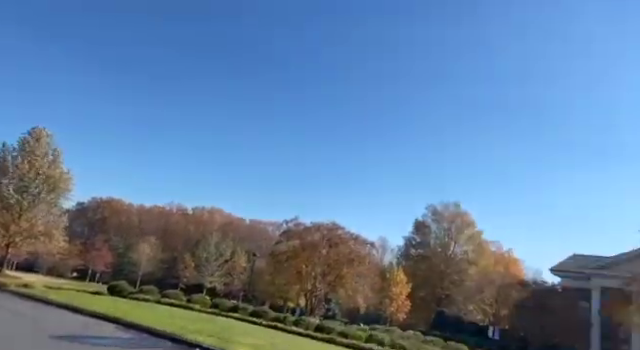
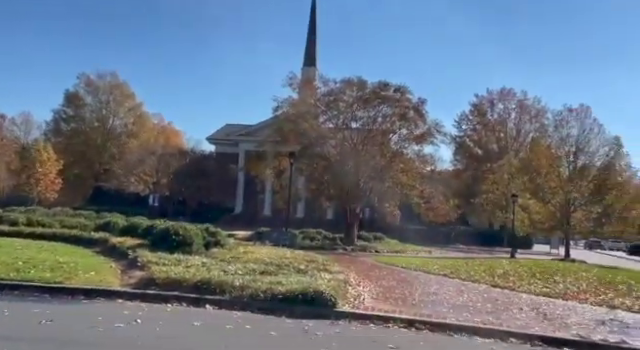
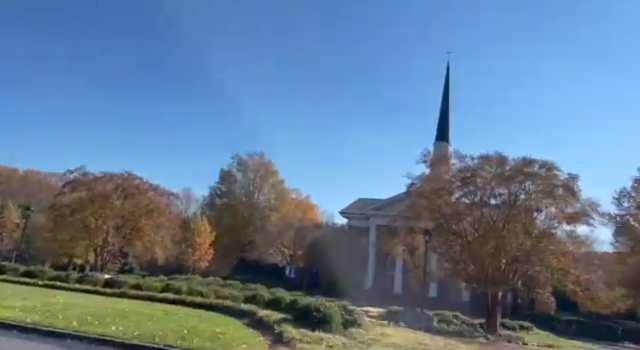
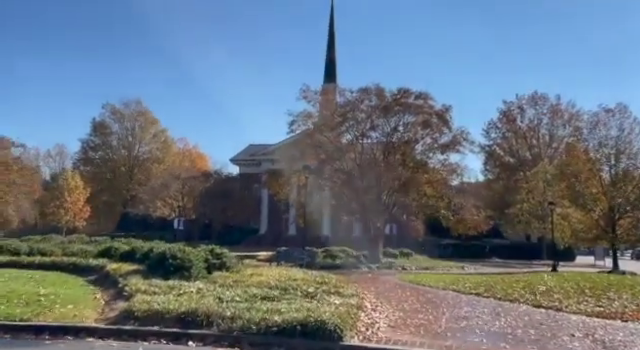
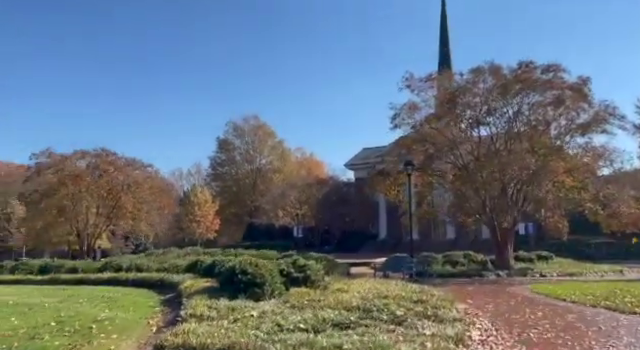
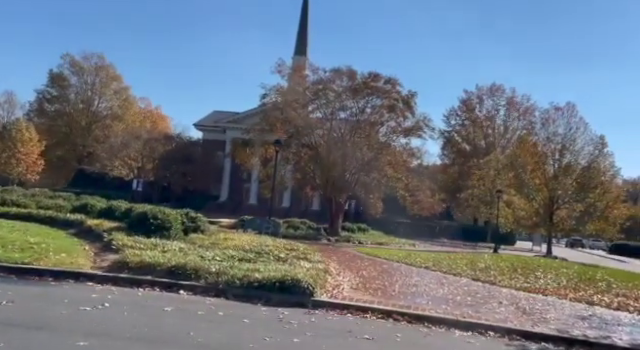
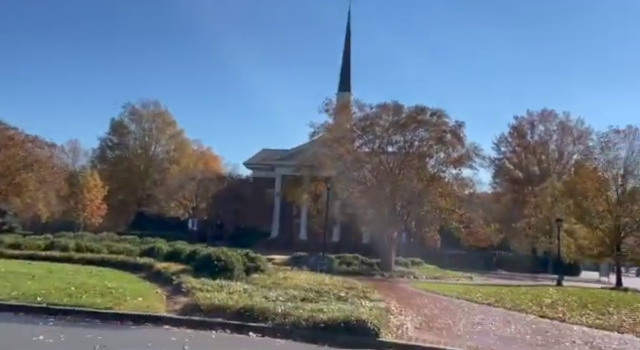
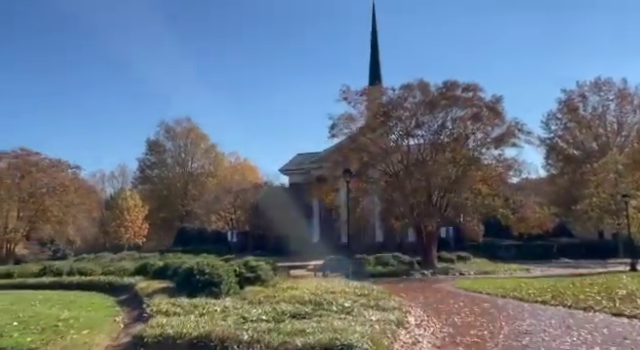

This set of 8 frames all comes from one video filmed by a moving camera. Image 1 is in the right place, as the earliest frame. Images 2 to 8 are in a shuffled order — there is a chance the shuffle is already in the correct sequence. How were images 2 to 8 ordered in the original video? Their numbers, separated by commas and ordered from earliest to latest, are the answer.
3, 7, 2, 6, 4, 8, 5
